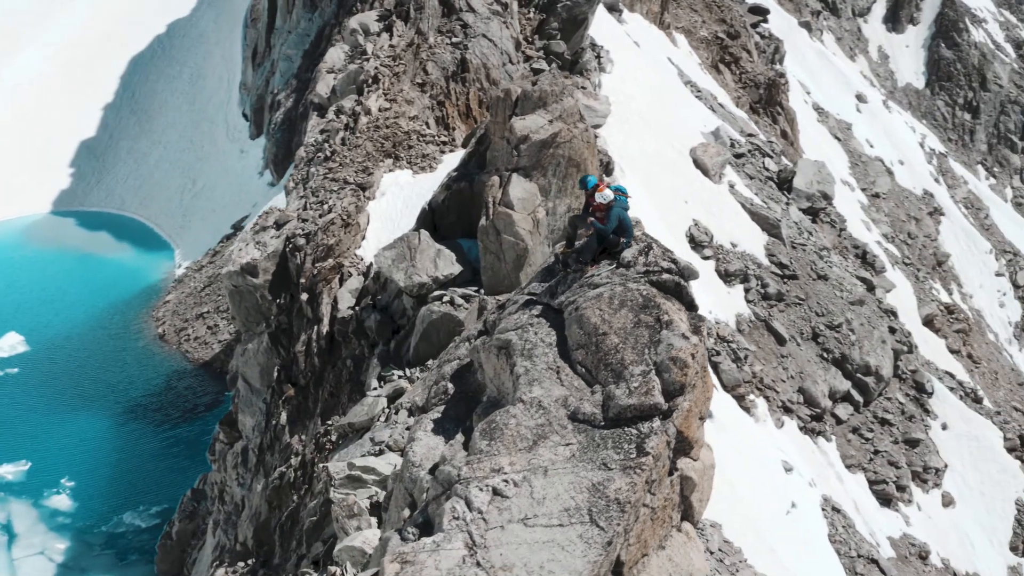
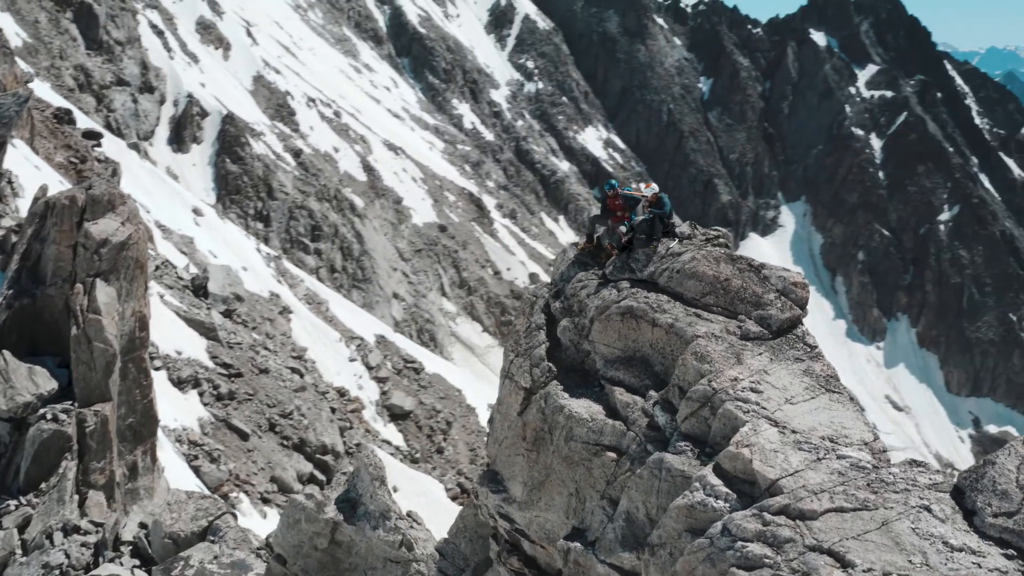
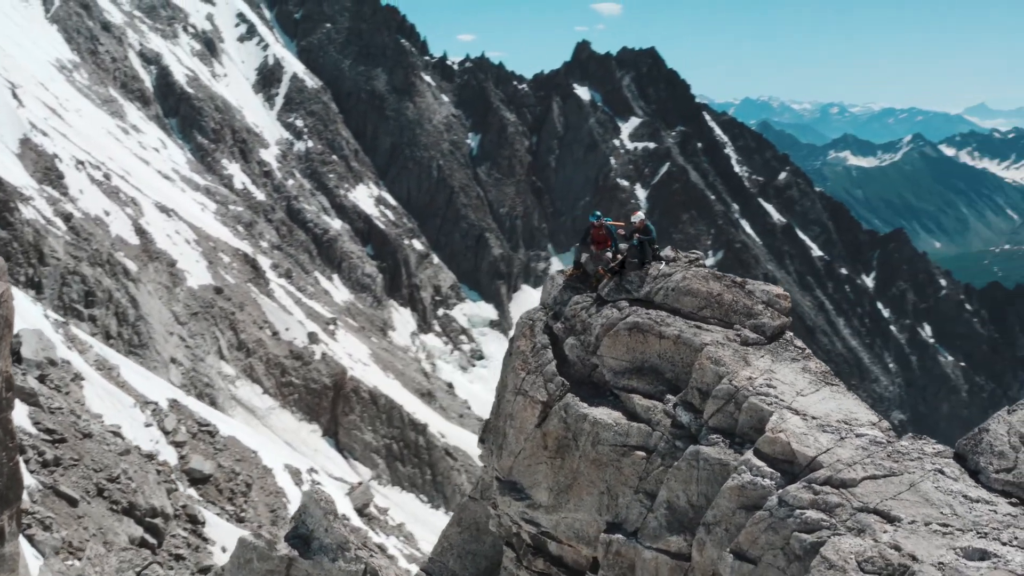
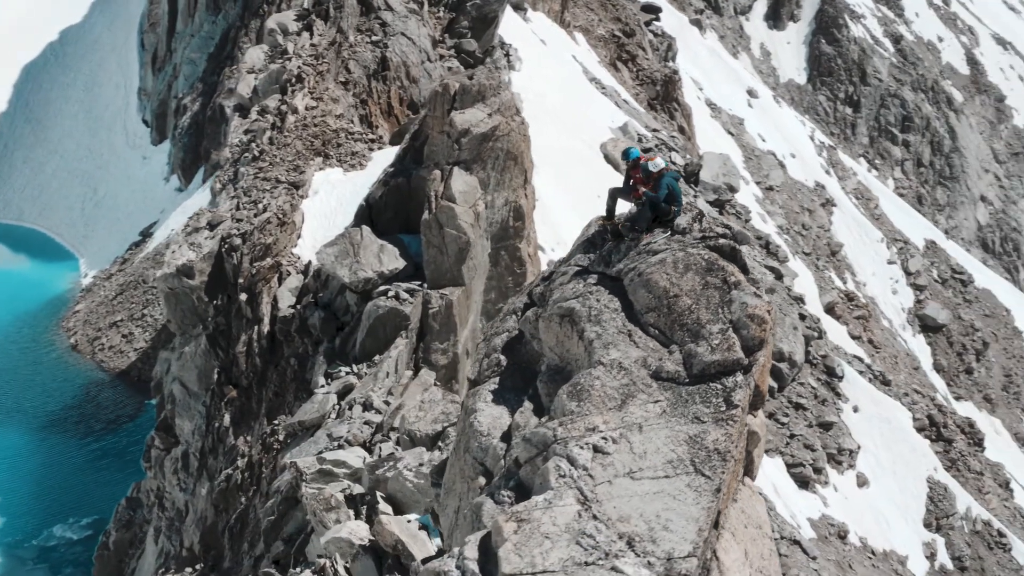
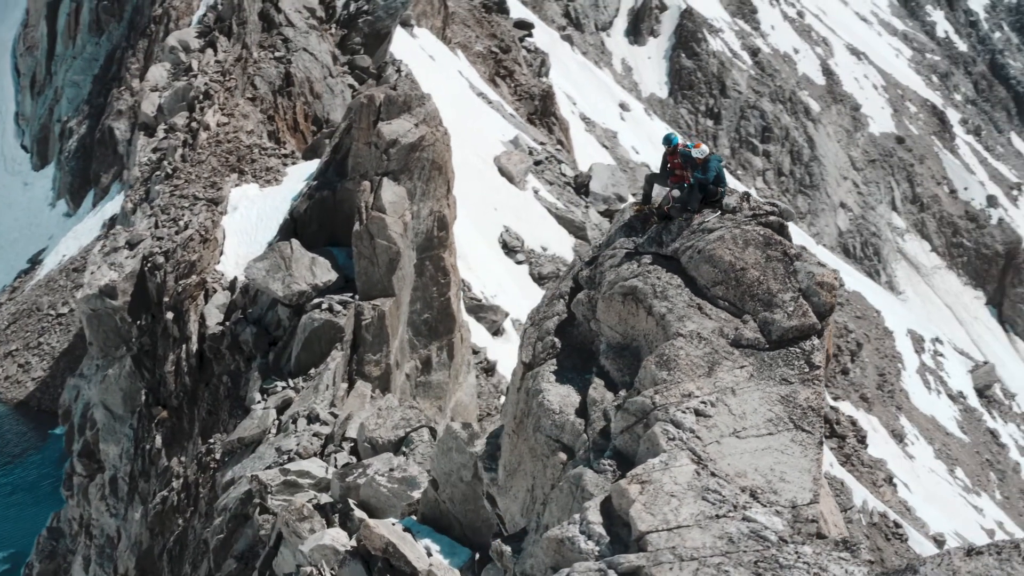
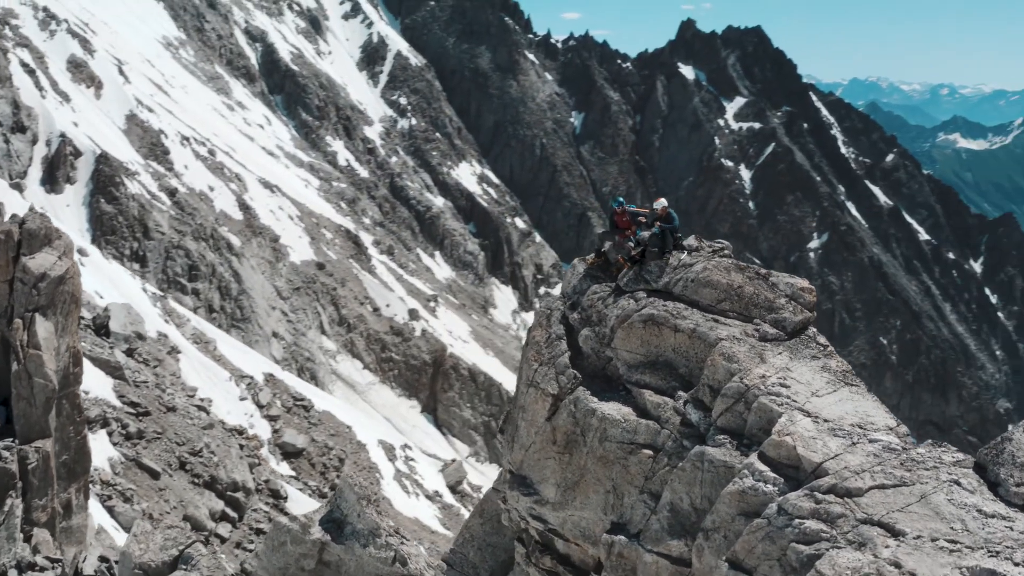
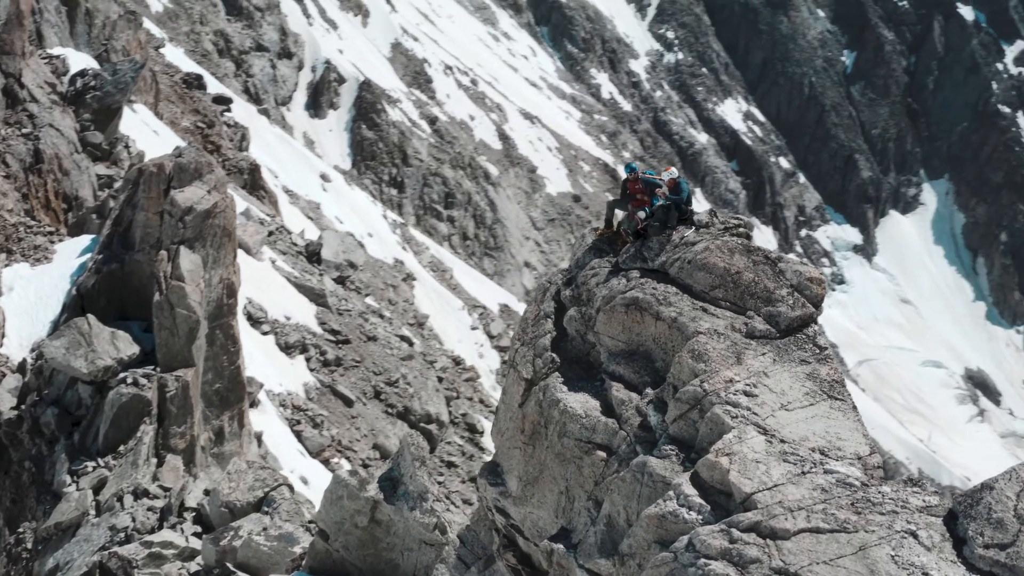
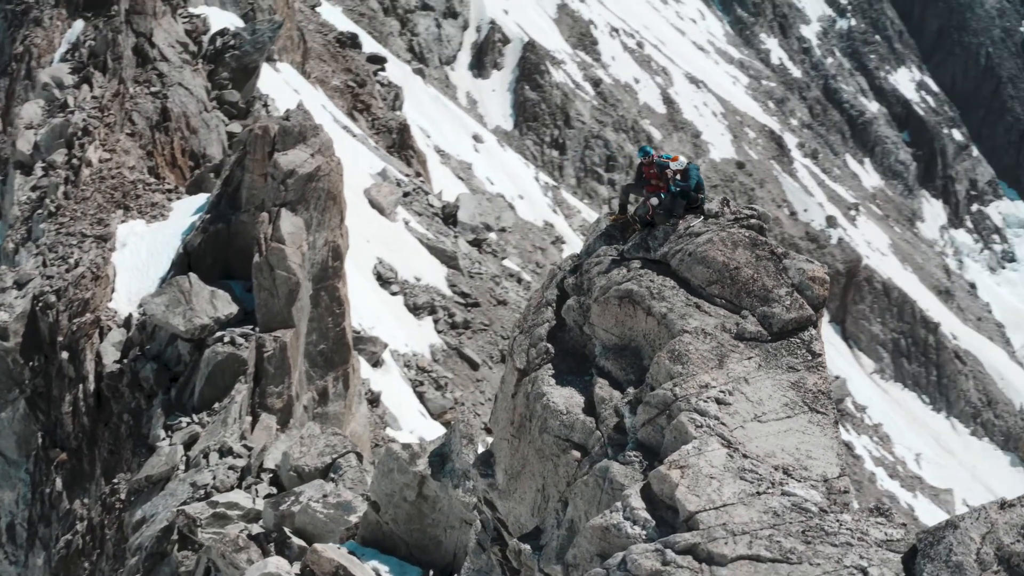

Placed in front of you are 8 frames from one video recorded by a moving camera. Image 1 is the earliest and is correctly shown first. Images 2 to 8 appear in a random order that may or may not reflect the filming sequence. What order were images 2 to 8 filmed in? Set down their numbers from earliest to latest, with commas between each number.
4, 5, 8, 7, 2, 6, 3
